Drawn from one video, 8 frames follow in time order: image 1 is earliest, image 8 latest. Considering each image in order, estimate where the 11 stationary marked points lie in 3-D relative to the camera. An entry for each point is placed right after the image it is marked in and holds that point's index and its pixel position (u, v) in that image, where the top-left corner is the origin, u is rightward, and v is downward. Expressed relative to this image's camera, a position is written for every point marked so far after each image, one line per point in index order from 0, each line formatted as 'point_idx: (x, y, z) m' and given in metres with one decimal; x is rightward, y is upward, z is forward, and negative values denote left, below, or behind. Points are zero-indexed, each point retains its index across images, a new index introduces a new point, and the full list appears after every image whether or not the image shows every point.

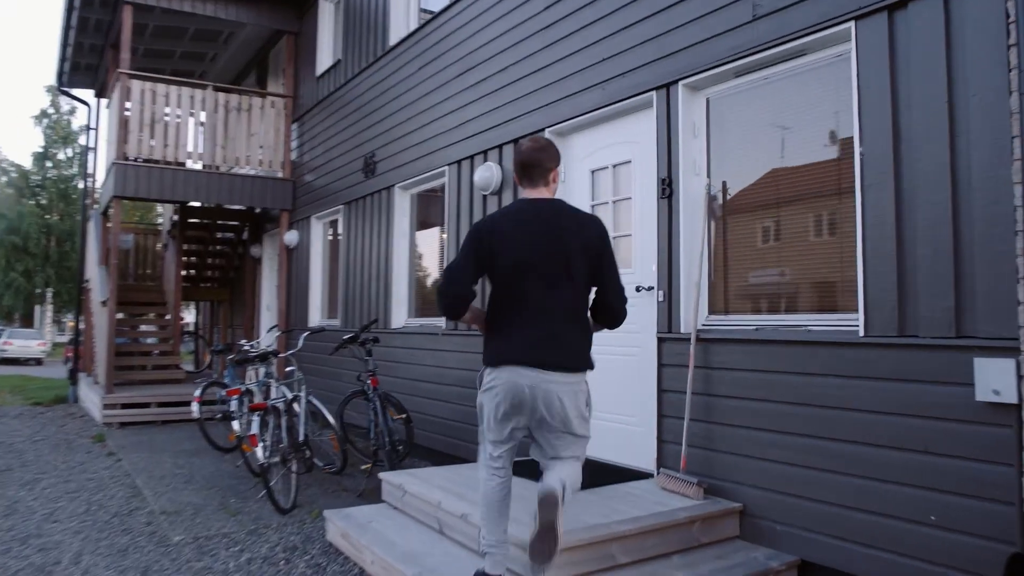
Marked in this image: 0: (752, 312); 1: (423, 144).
0: (+1.2, -0.1, +3.6) m
1: (-0.9, +1.4, +7.0) m
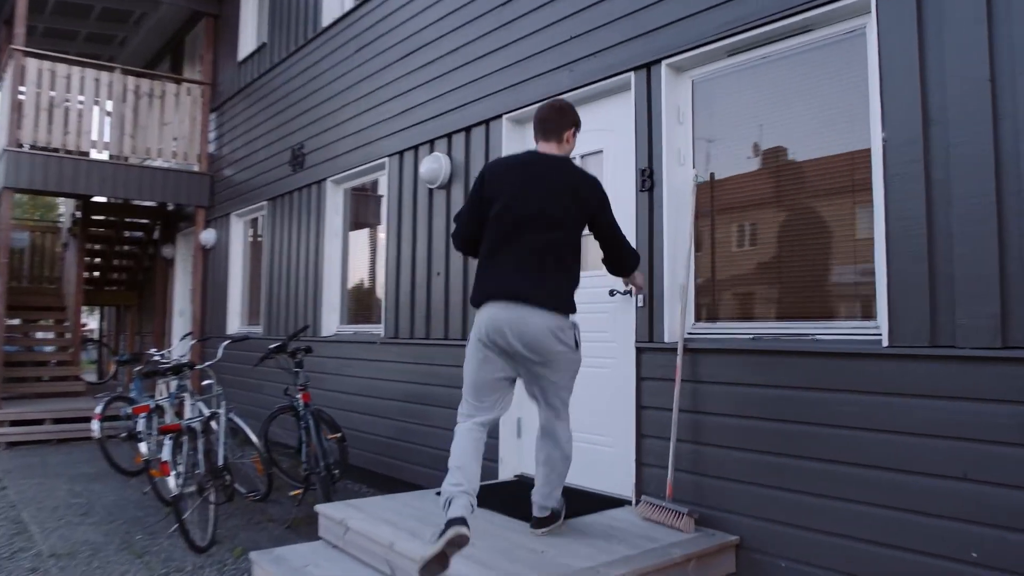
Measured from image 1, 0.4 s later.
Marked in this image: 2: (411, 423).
0: (+1.1, -0.1, +3.2) m
1: (-1.4, +1.4, +6.4) m
2: (-0.8, -1.1, +5.5) m
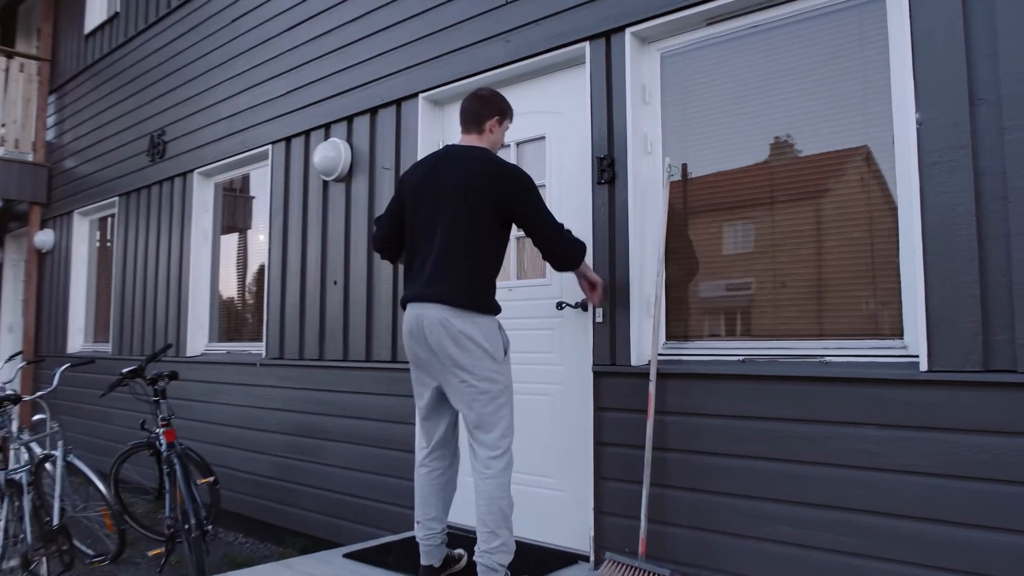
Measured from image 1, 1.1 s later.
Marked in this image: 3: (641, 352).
0: (+0.8, -0.2, +2.7) m
1: (-2.1, +1.3, +5.4) m
2: (-1.4, -1.1, +4.6) m
3: (+0.5, -0.3, +2.8) m
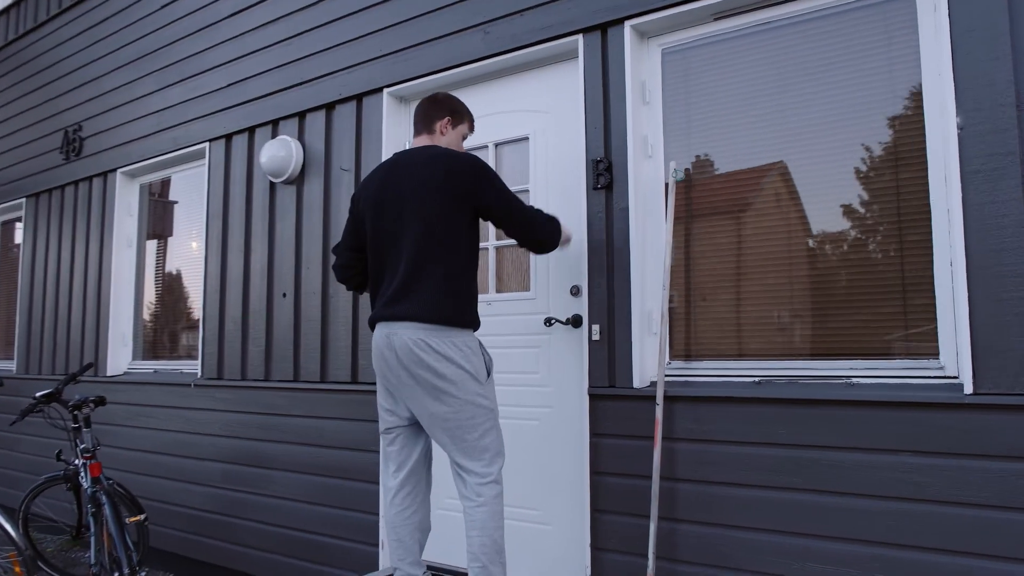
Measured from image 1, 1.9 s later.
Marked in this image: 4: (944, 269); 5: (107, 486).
0: (+0.8, -0.2, +2.5) m
1: (-2.4, +1.2, +4.9) m
2: (-1.6, -1.2, +4.2) m
3: (+0.5, -0.3, +2.6) m
4: (+1.3, +0.1, +2.1) m
5: (-2.1, -1.0, +3.6) m
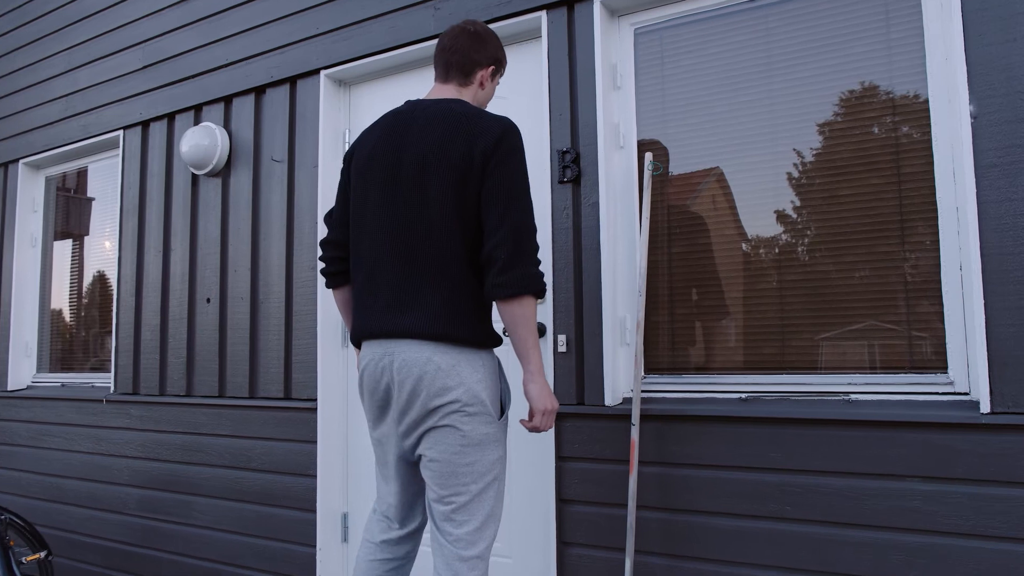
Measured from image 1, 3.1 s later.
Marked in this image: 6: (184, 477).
0: (+0.7, -0.3, +2.2) m
1: (-2.8, +1.2, +4.4) m
2: (-1.8, -1.2, +3.7) m
3: (+0.3, -0.3, +2.3) m
4: (+1.2, 0.0, +1.9) m
5: (-2.3, -1.1, +3.2) m
6: (-1.7, -1.0, +3.6) m
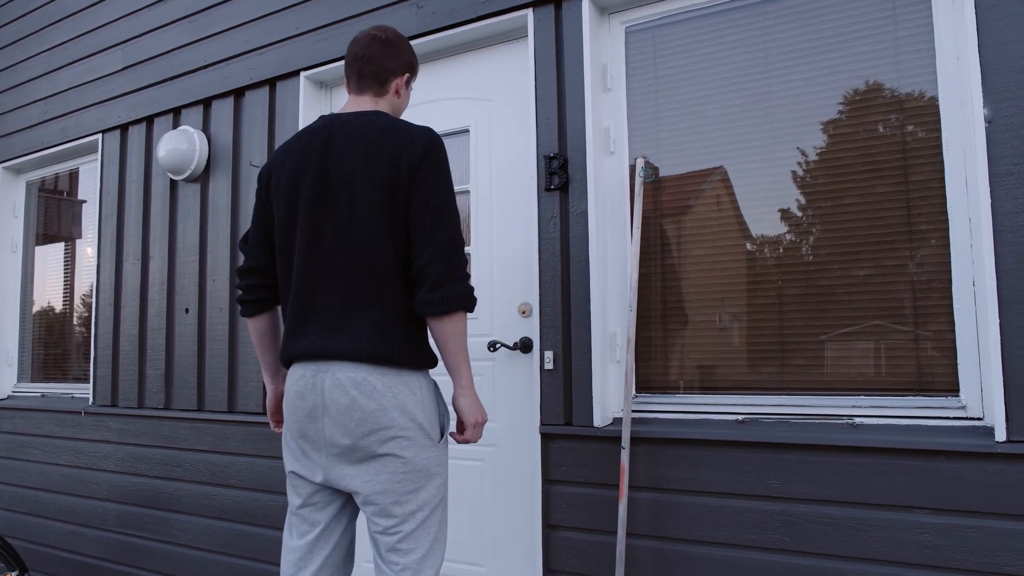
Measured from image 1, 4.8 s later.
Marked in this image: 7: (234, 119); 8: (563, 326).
0: (+0.6, -0.3, +2.1) m
1: (-2.8, +1.2, +4.3) m
2: (-1.9, -1.3, +3.6) m
3: (+0.3, -0.4, +2.2) m
4: (+1.1, 0.0, +1.8) m
5: (-2.4, -1.1, +3.0) m
6: (-1.7, -1.0, +3.5) m
7: (-1.3, +0.8, +3.4) m
8: (+0.2, -0.1, +2.3) m
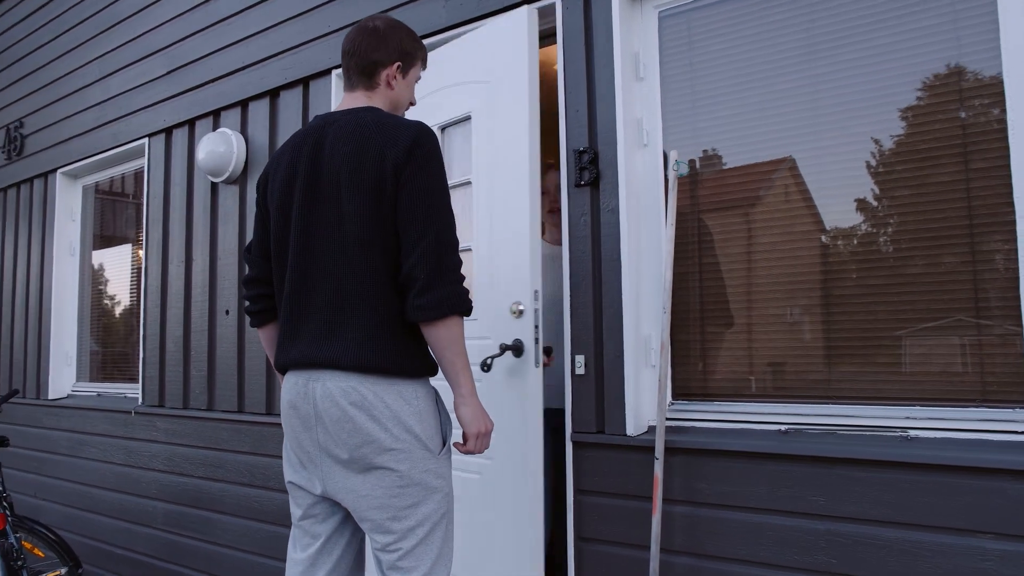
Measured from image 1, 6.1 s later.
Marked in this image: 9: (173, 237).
0: (+0.7, -0.3, +1.9) m
1: (-2.6, +1.1, +4.4) m
2: (-1.7, -1.3, +3.6) m
3: (+0.4, -0.4, +2.1) m
4: (+1.2, 0.0, +1.6) m
5: (-2.2, -1.1, +3.1) m
6: (-1.5, -1.0, +3.5) m
7: (-1.2, +0.8, +3.4) m
8: (+0.3, -0.1, +2.2) m
9: (-1.9, +0.3, +3.9) m
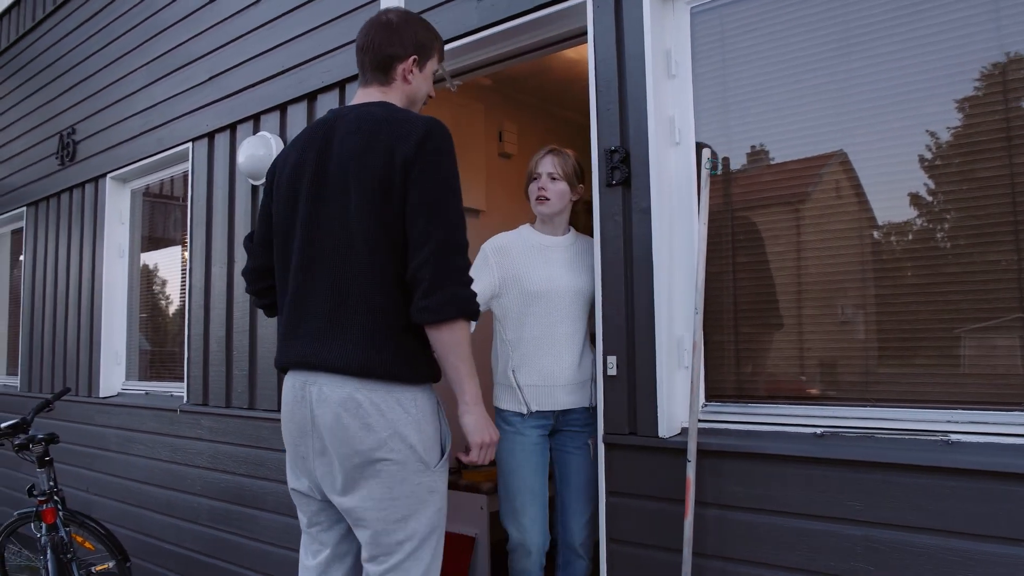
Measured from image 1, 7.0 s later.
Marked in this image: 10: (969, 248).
0: (+0.8, -0.3, +1.9) m
1: (-2.3, +1.1, +4.5) m
2: (-1.5, -1.3, +3.7) m
3: (+0.5, -0.4, +2.1) m
4: (+1.3, 0.0, +1.5) m
5: (-2.1, -1.1, +3.2) m
6: (-1.4, -1.0, +3.6) m
7: (-1.0, +0.8, +3.4) m
8: (+0.4, -0.1, +2.1) m
9: (-1.7, +0.3, +4.0) m
10: (+1.1, +0.1, +1.7) m
